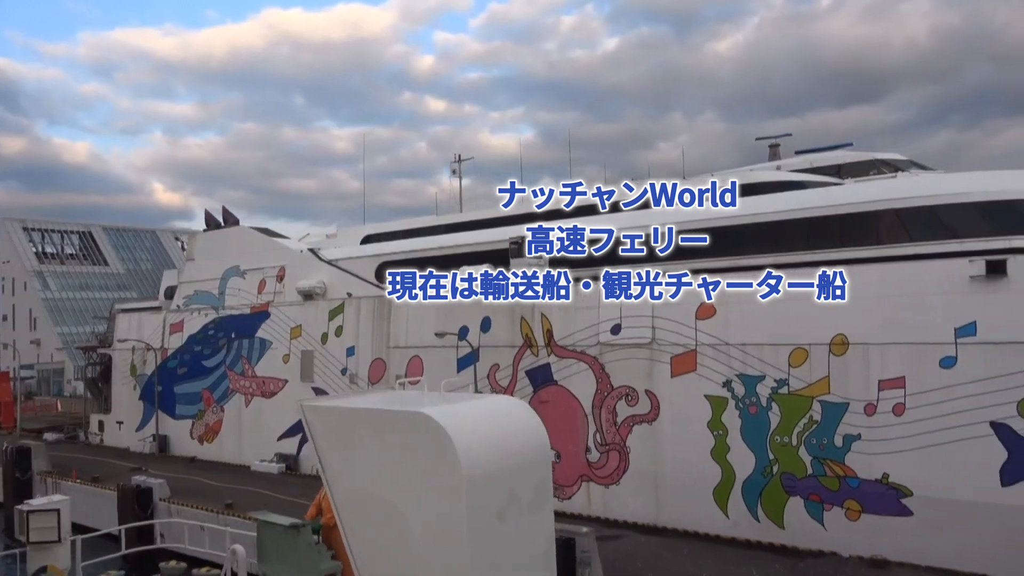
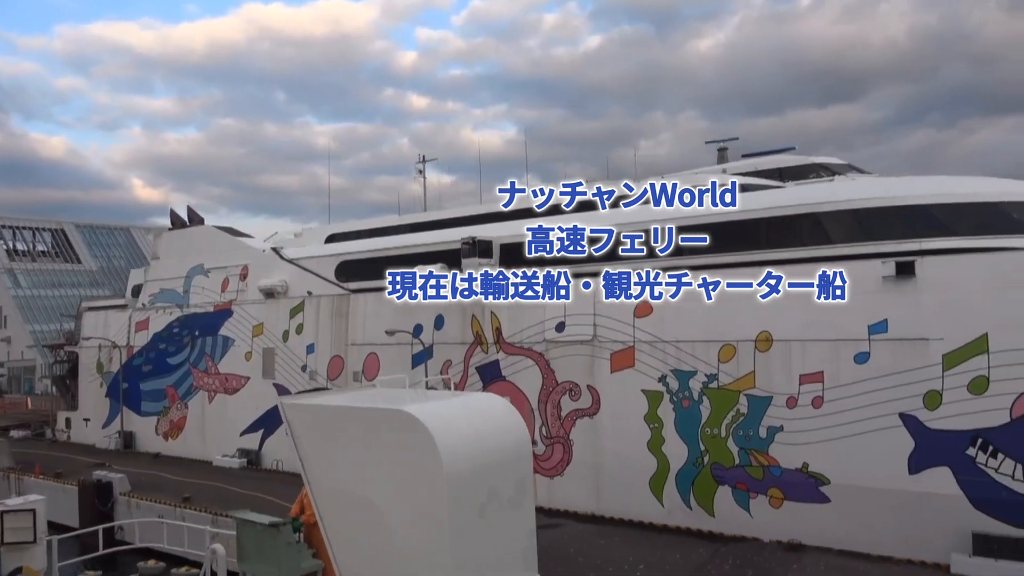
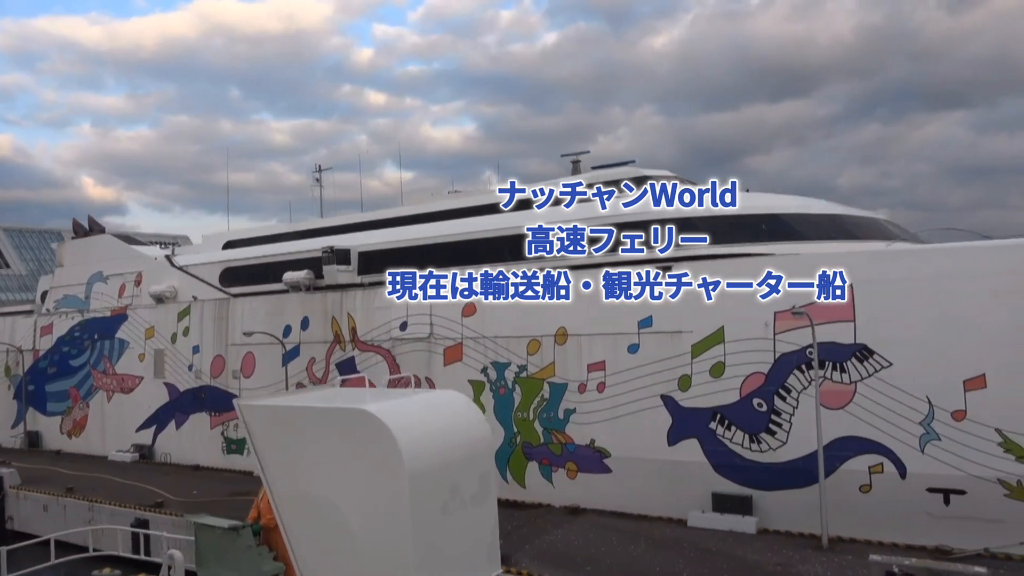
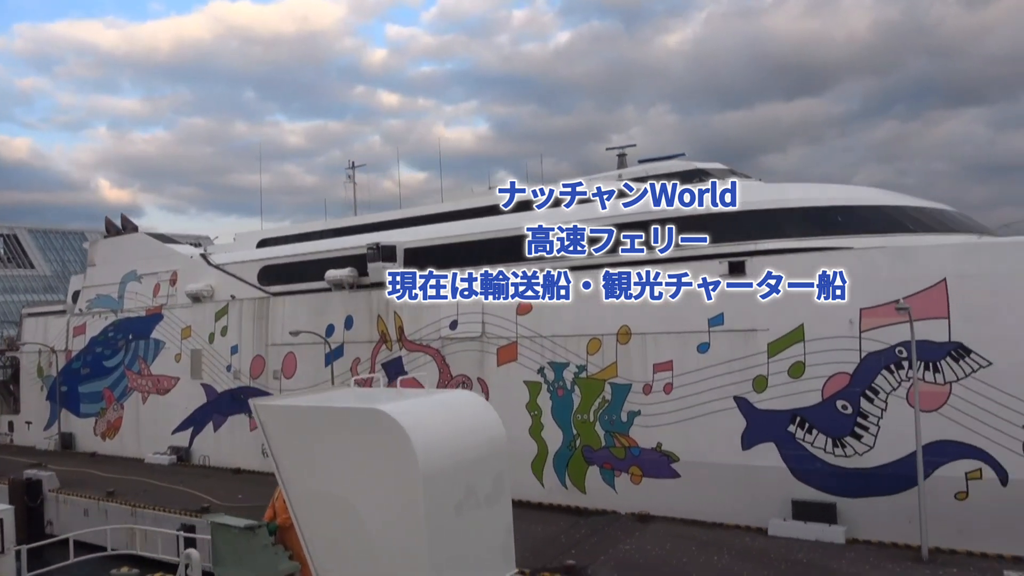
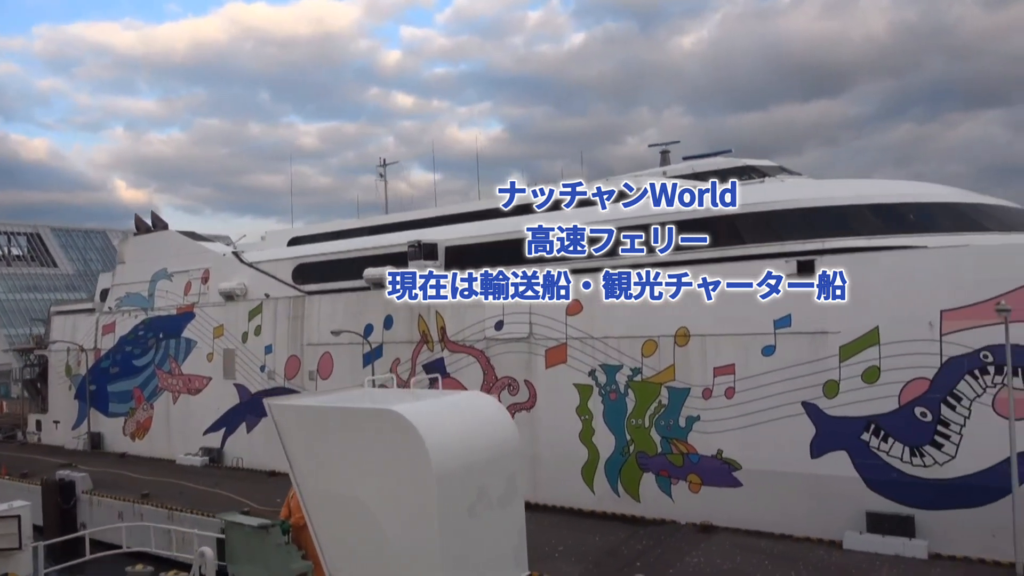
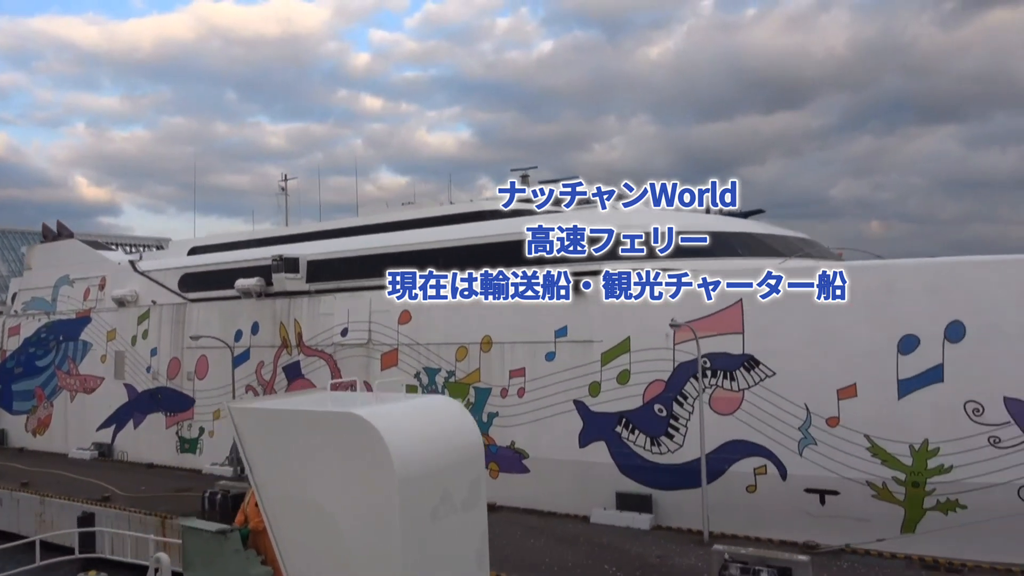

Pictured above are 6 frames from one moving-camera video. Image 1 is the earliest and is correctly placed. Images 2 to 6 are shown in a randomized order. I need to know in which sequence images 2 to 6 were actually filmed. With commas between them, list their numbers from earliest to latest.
2, 5, 4, 3, 6
